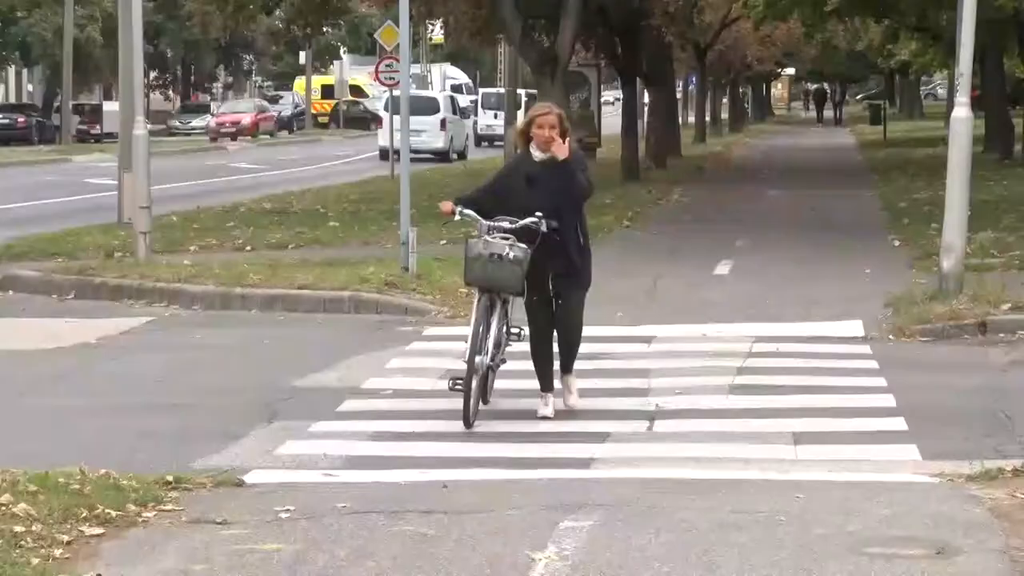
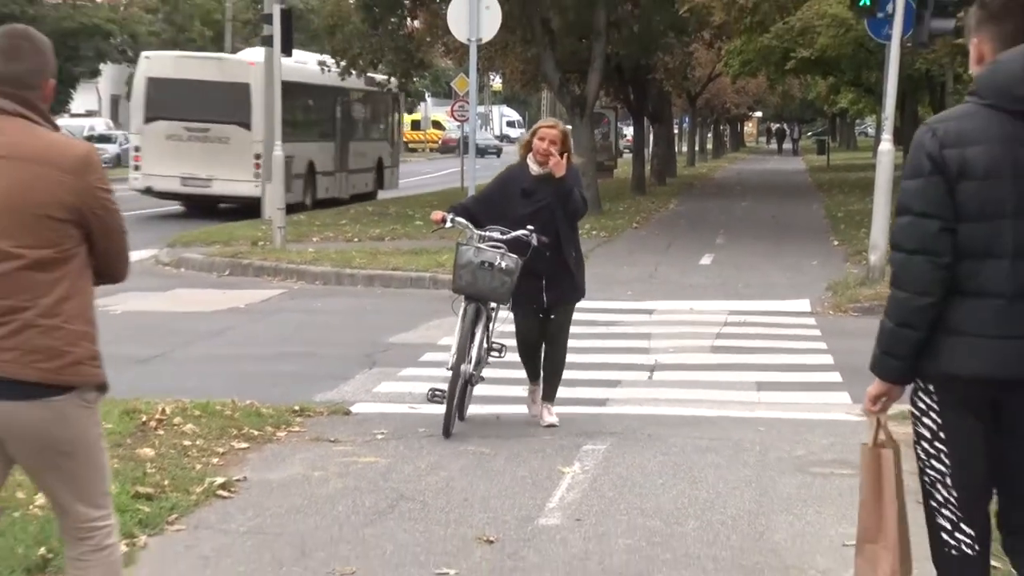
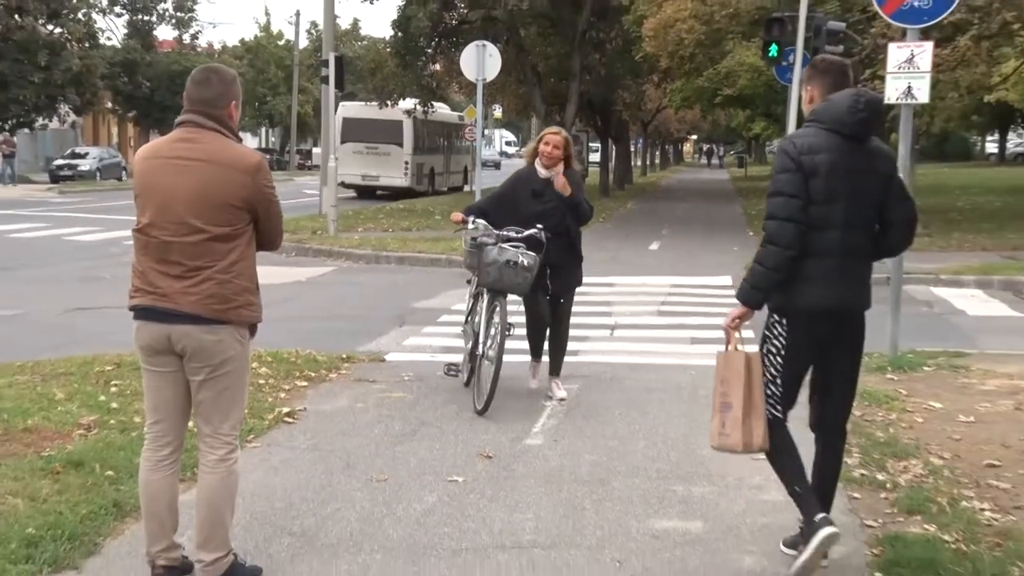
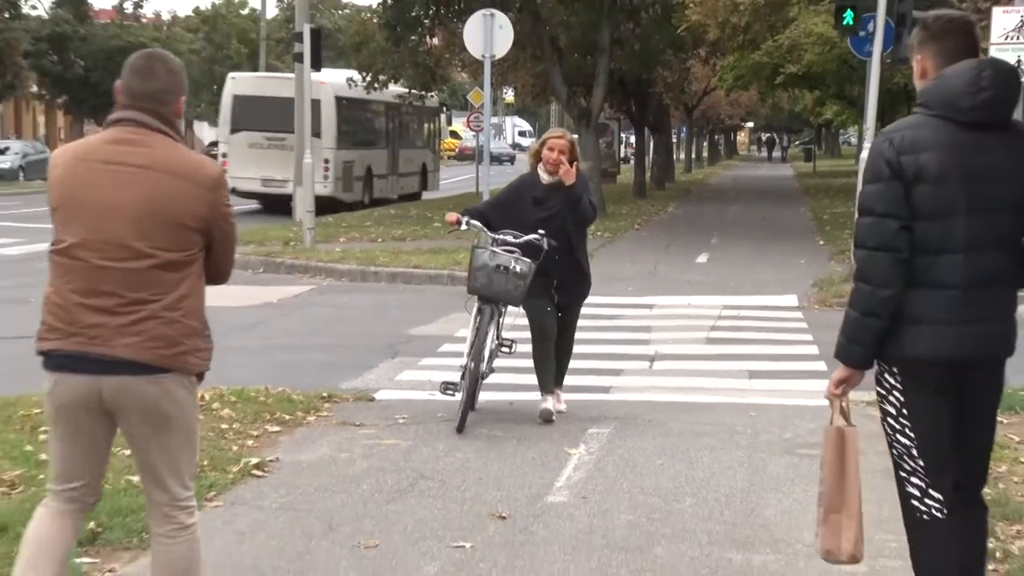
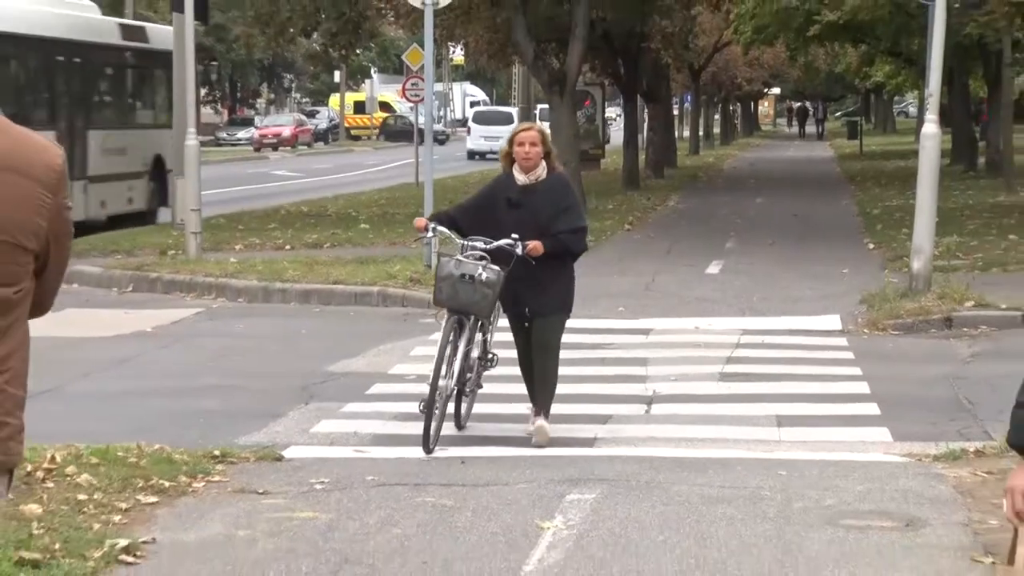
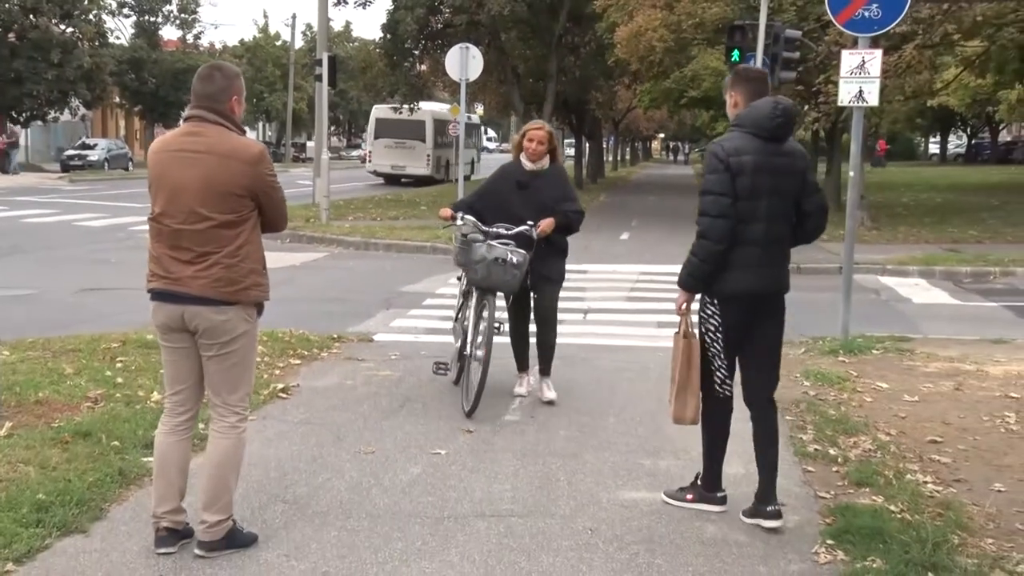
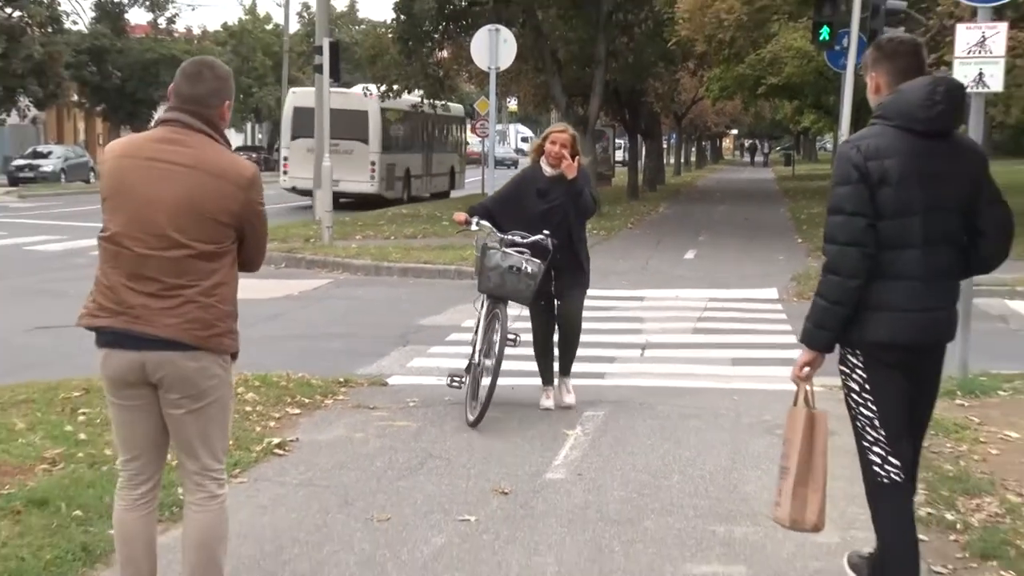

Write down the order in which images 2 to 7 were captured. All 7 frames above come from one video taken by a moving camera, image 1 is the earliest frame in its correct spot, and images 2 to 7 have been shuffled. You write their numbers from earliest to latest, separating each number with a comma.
5, 2, 4, 7, 3, 6
